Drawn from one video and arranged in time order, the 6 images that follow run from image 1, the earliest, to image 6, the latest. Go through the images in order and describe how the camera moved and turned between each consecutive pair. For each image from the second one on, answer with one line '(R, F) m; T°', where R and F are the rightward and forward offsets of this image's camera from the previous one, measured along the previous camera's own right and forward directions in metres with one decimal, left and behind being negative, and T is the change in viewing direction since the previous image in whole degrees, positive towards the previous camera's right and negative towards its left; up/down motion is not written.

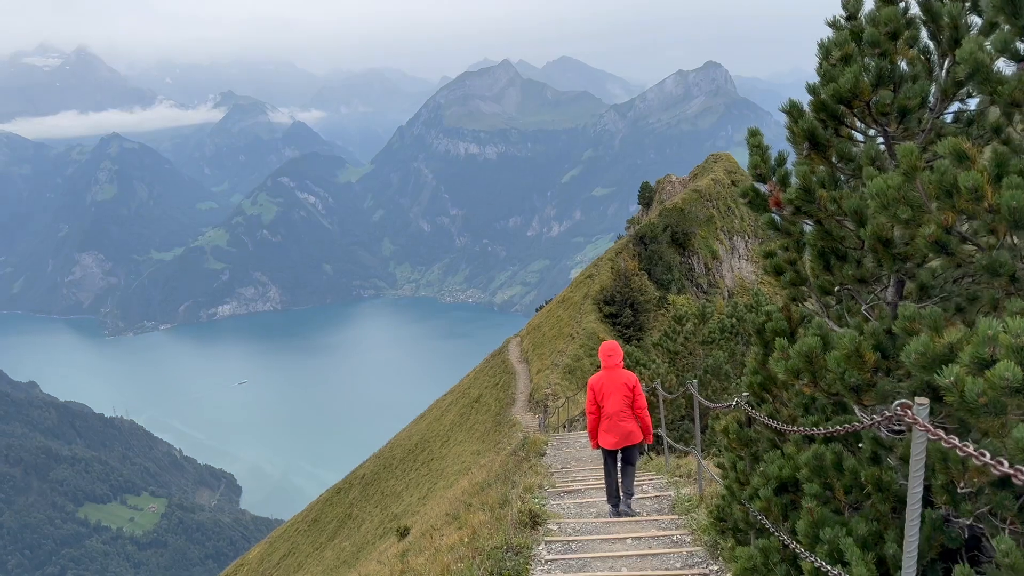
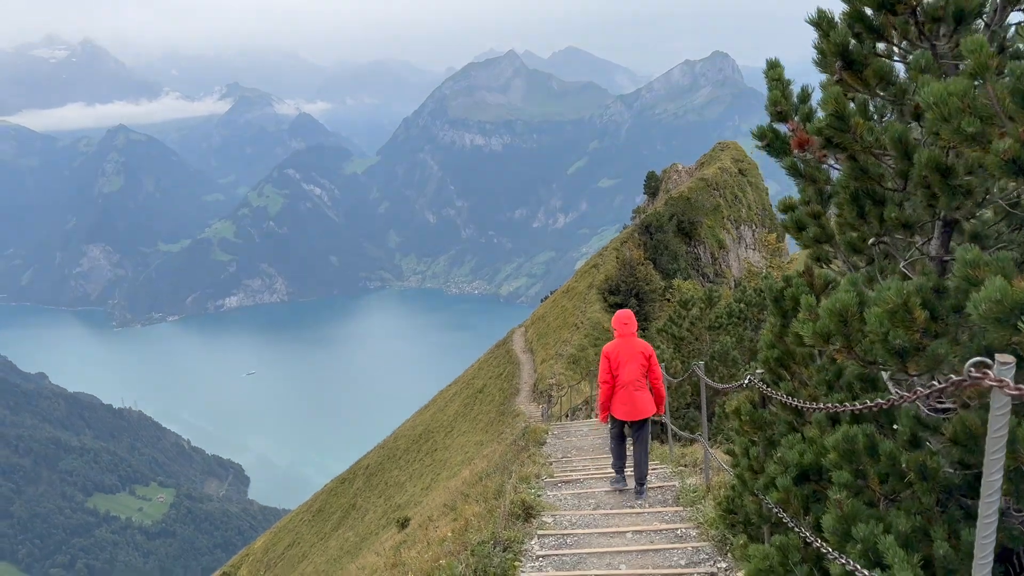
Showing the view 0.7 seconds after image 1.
(+0.3, +1.2) m; -1°
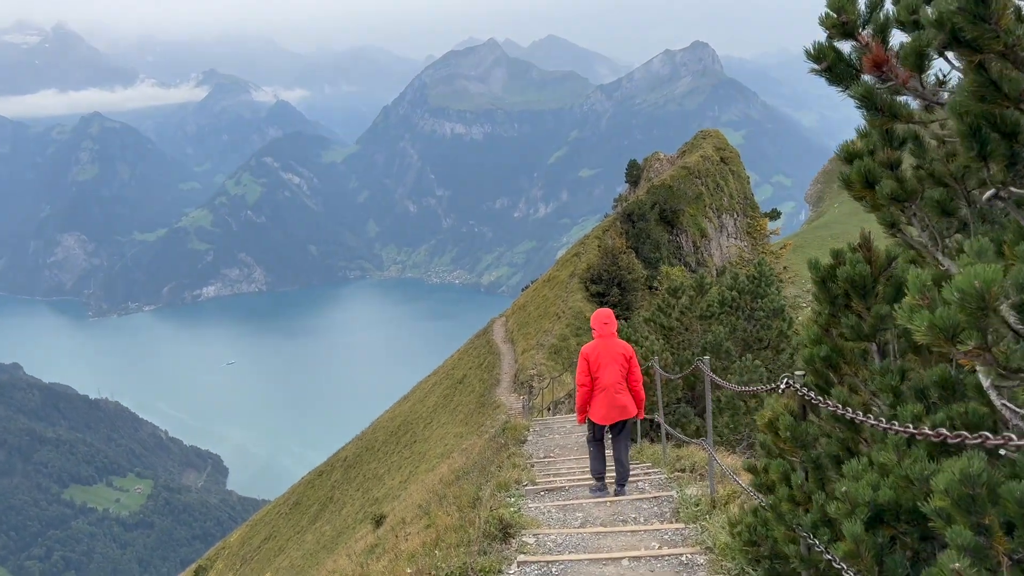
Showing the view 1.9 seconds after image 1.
(+0.1, +2.0) m; +2°
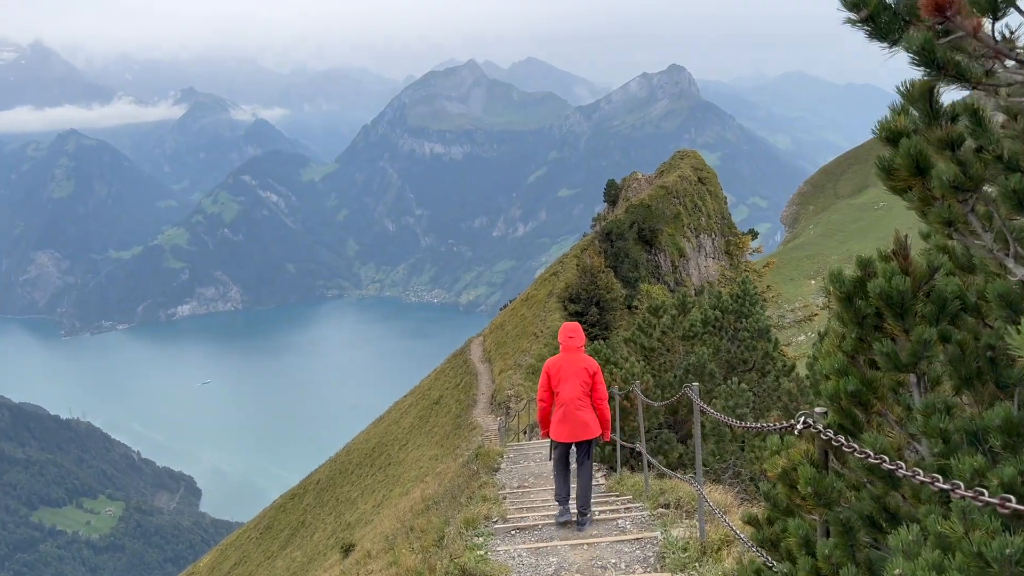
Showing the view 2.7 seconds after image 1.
(+0.2, +1.4) m; +2°
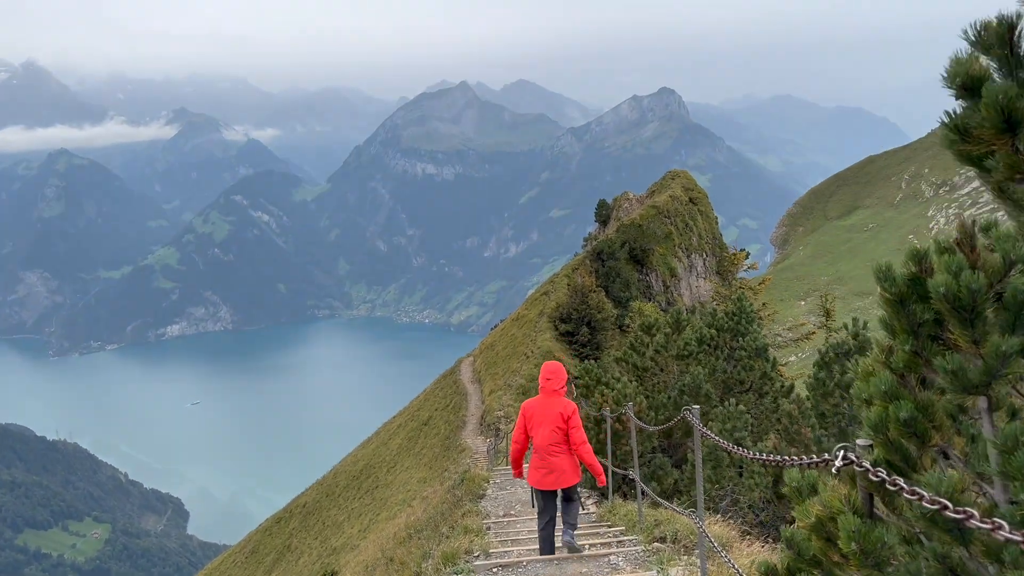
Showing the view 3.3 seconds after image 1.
(+0.2, +1.1) m; +1°
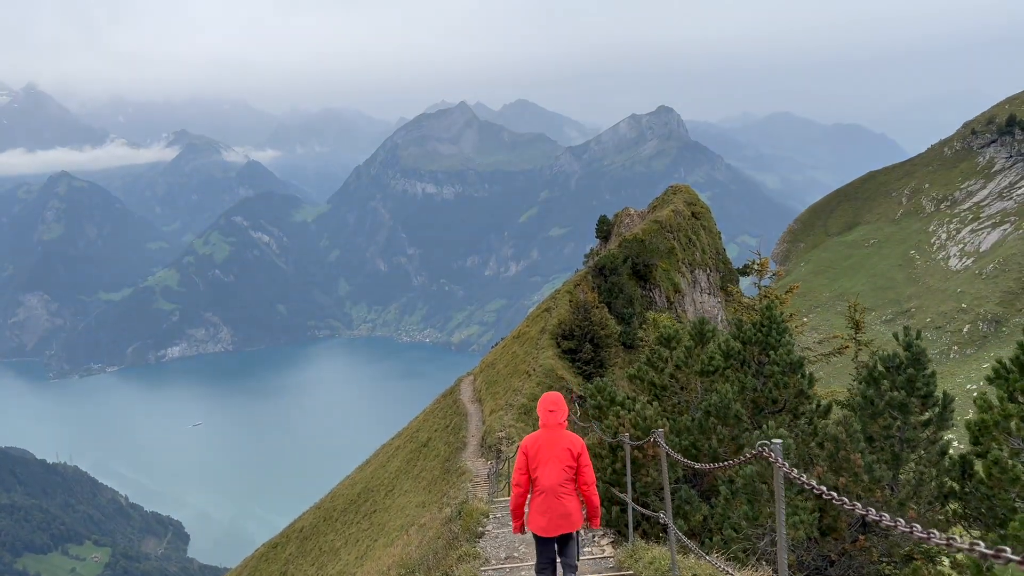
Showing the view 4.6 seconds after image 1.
(-0.1, +2.6) m; 0°
